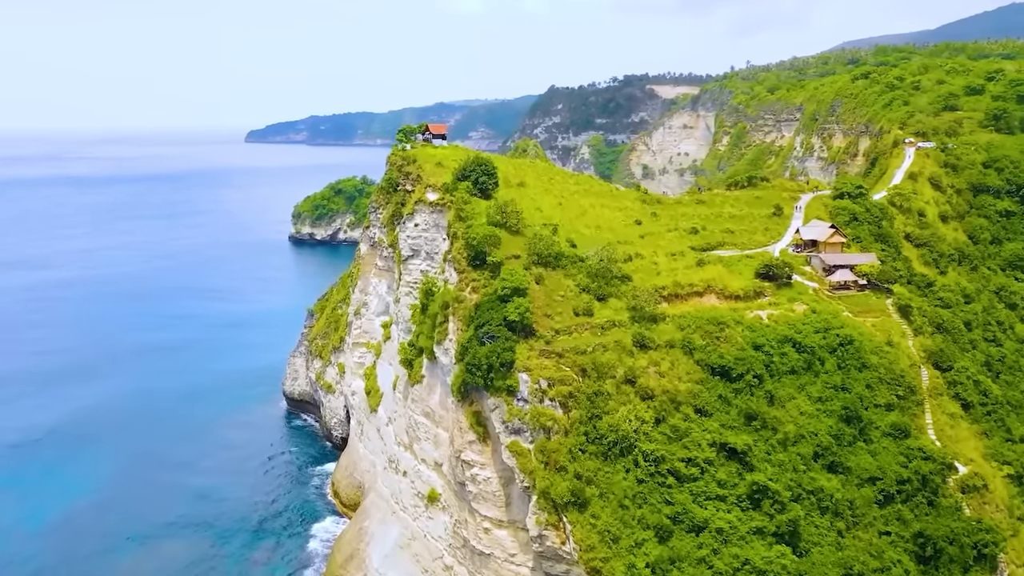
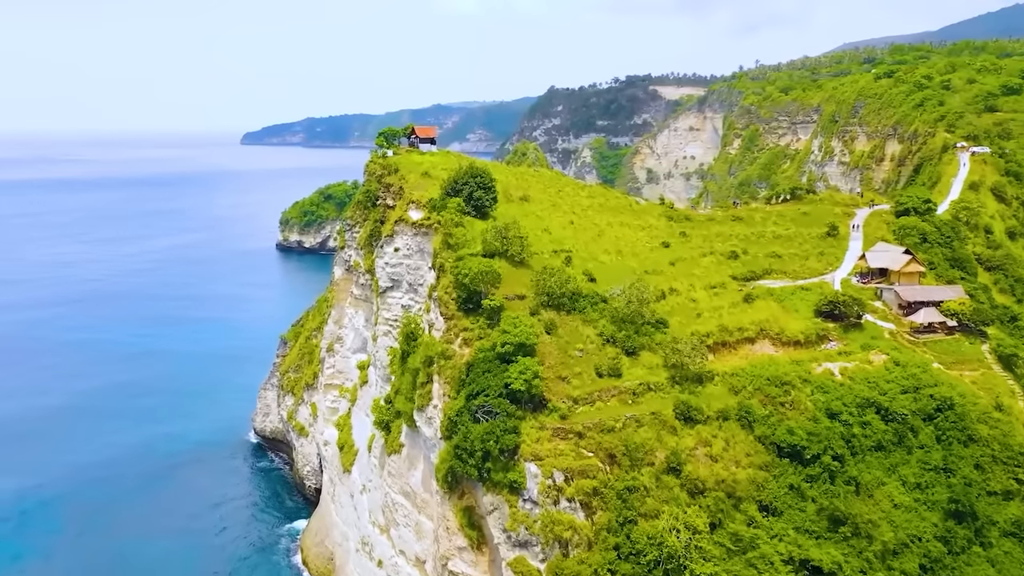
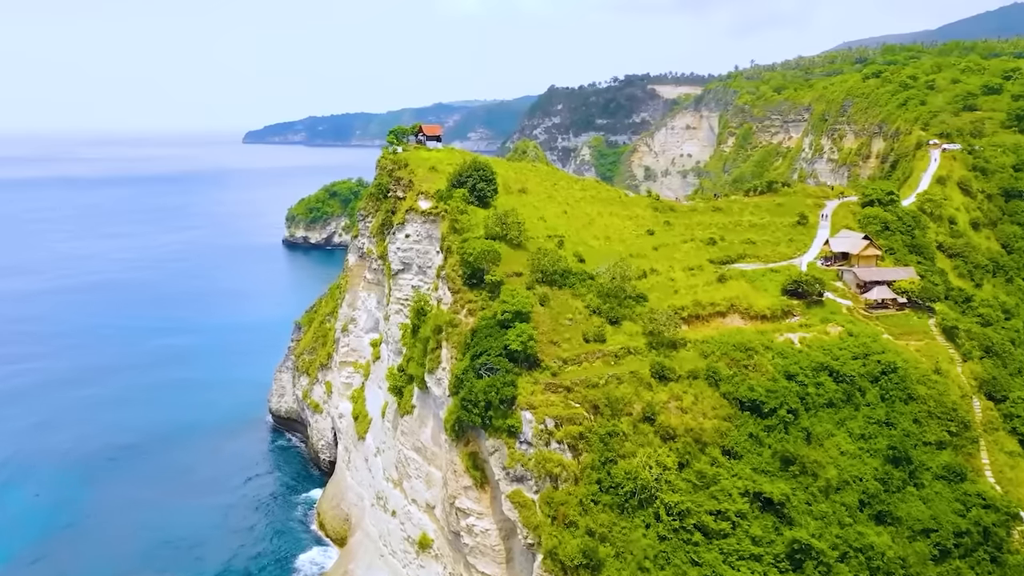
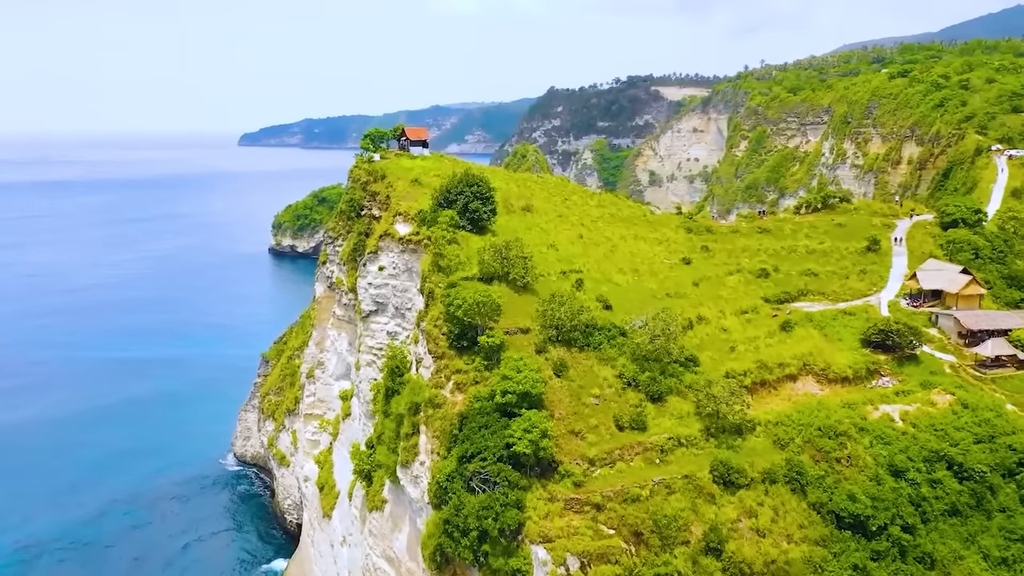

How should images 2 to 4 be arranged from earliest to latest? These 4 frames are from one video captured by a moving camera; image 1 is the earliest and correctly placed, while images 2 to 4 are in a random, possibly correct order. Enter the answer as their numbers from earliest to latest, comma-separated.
3, 2, 4
